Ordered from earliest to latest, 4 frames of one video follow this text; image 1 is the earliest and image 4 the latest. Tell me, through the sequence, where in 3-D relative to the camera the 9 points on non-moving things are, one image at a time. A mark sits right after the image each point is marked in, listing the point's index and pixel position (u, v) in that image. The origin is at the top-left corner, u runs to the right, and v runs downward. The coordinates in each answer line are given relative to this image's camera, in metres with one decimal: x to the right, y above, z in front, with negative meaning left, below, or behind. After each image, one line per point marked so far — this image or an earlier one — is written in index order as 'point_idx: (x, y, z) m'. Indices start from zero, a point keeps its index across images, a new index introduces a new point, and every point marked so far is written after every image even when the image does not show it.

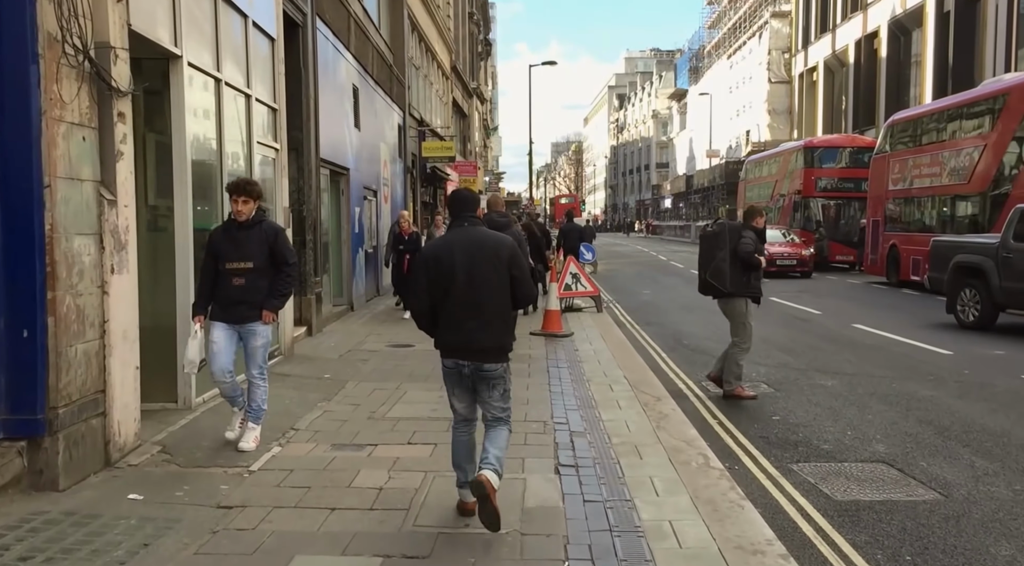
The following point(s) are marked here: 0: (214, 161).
0: (-2.6, +1.1, +7.7) m
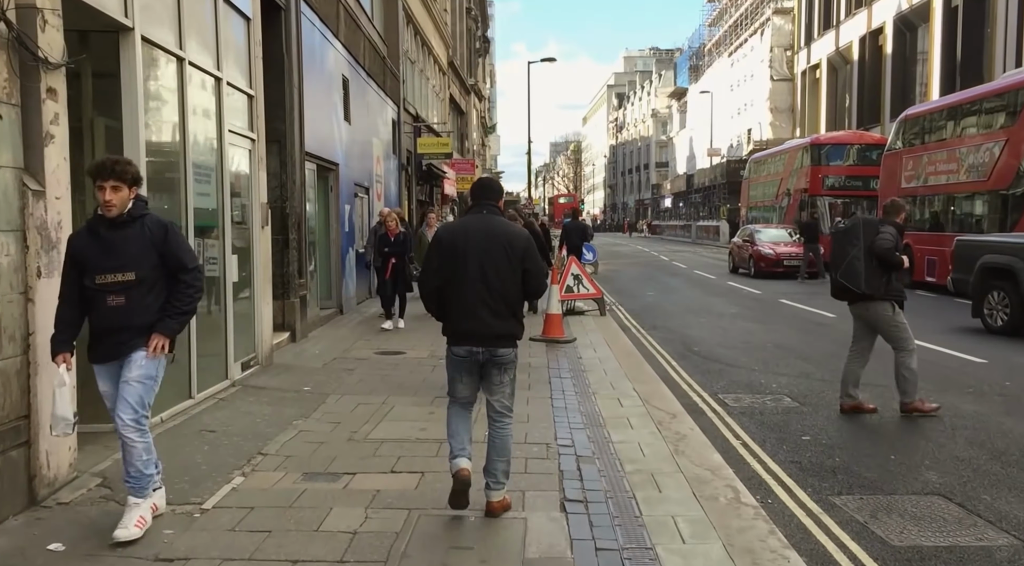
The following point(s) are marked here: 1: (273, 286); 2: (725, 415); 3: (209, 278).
0: (-2.6, +1.0, +6.9) m
1: (-3.0, 0.0, +11.1) m
2: (+1.8, -1.1, +7.5) m
3: (-2.6, 0.0, +7.6) m
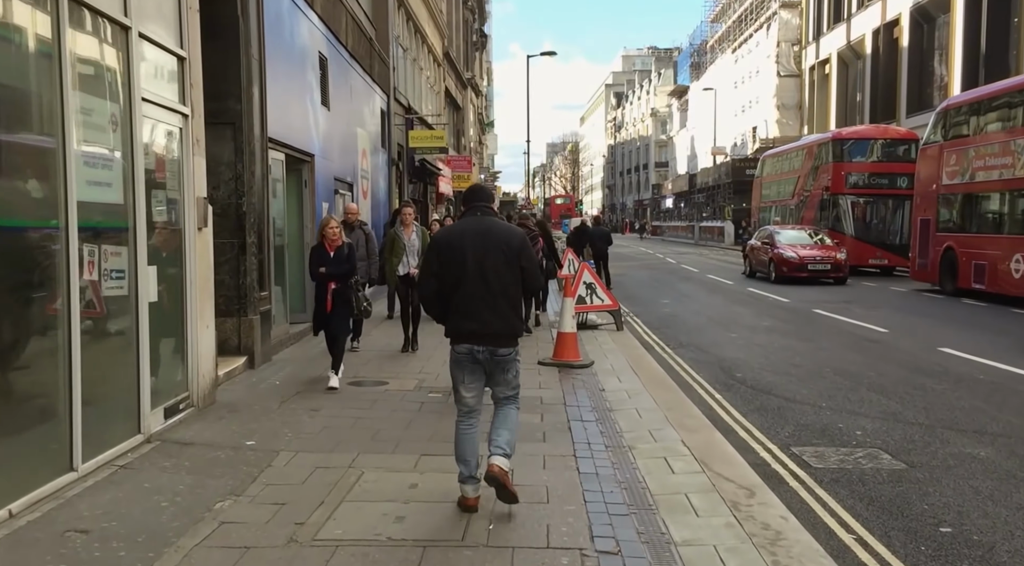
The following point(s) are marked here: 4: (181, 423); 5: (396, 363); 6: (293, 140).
0: (-2.5, +0.9, +4.9) m
1: (-2.9, -0.2, +9.1) m
2: (+1.9, -1.3, +5.5) m
3: (-2.5, -0.1, +5.6) m
4: (-2.4, -1.0, +6.4) m
5: (-1.3, -0.9, +9.6) m
6: (-2.8, +1.9, +11.5) m
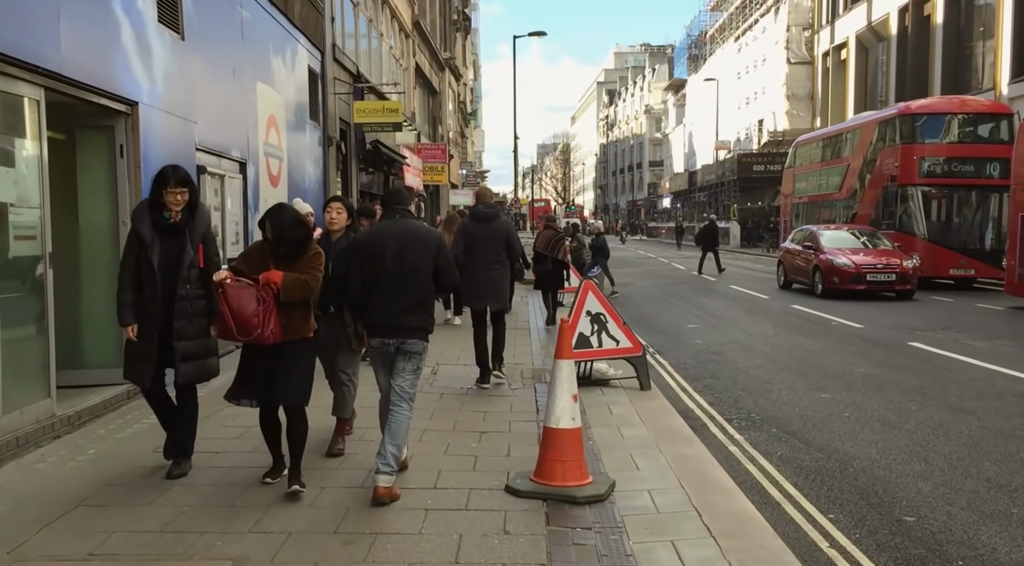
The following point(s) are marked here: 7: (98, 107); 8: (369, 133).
0: (-2.8, +0.6, -0.2) m
1: (-3.3, -0.5, +4.1) m
2: (+1.6, -1.5, +0.5) m
3: (-2.8, -0.4, +0.5) m
4: (-2.7, -1.3, +1.4) m
5: (-1.6, -1.2, +4.6) m
6: (-3.2, +1.6, +6.4) m
7: (-3.3, +1.4, +7.0) m
8: (-3.0, +3.1, +18.4) m
